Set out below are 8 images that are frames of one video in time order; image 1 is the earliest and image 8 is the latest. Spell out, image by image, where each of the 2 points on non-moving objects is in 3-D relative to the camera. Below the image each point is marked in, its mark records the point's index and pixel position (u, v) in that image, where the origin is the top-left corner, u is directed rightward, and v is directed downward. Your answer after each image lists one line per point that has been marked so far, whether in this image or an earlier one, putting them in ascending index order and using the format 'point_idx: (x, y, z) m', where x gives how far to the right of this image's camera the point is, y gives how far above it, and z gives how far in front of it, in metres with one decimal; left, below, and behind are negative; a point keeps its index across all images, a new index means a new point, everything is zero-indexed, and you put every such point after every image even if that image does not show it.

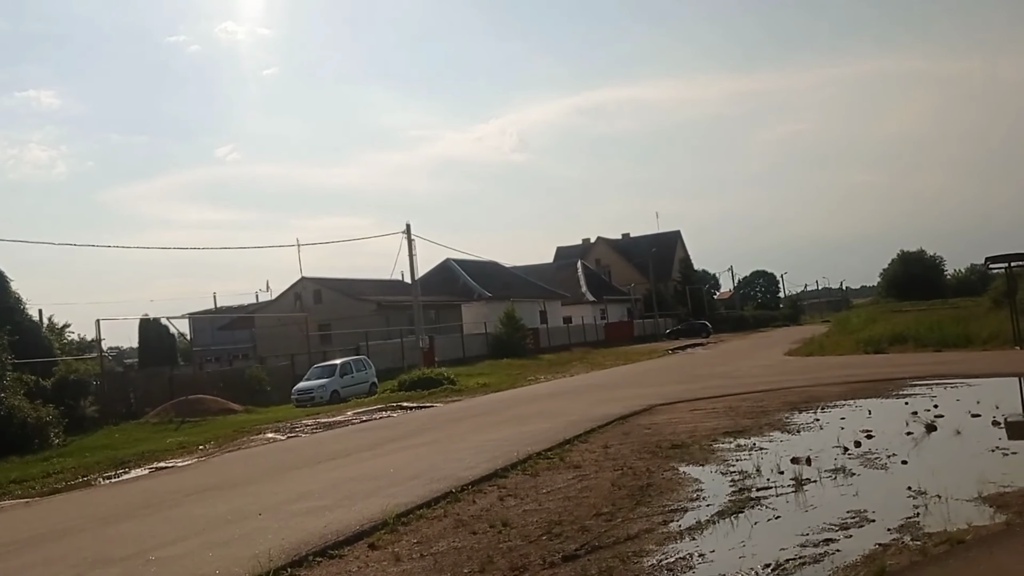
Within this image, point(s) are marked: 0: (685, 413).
0: (+3.3, -2.4, +18.5) m
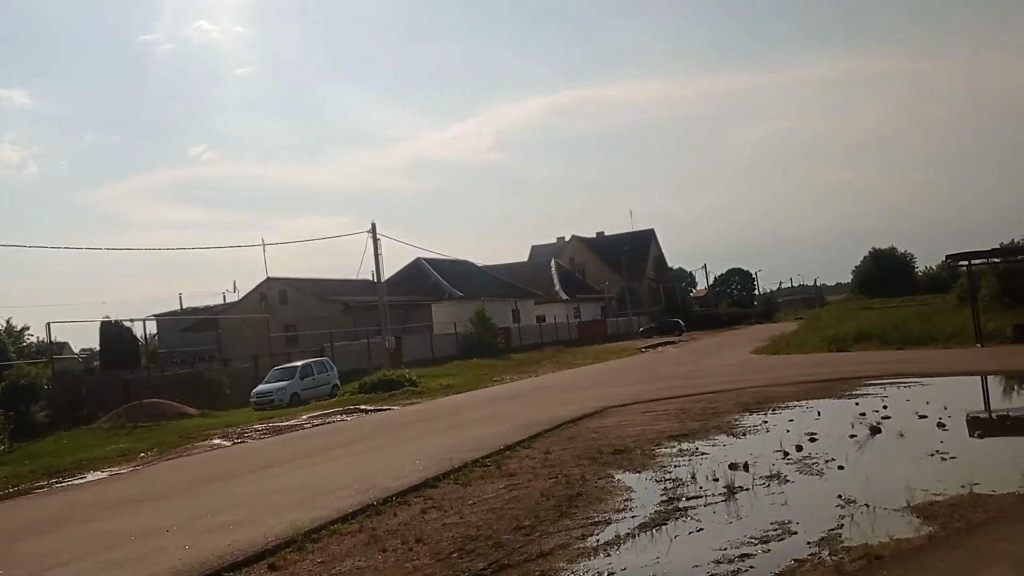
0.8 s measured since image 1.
0: (+2.3, -2.4, +18.2) m
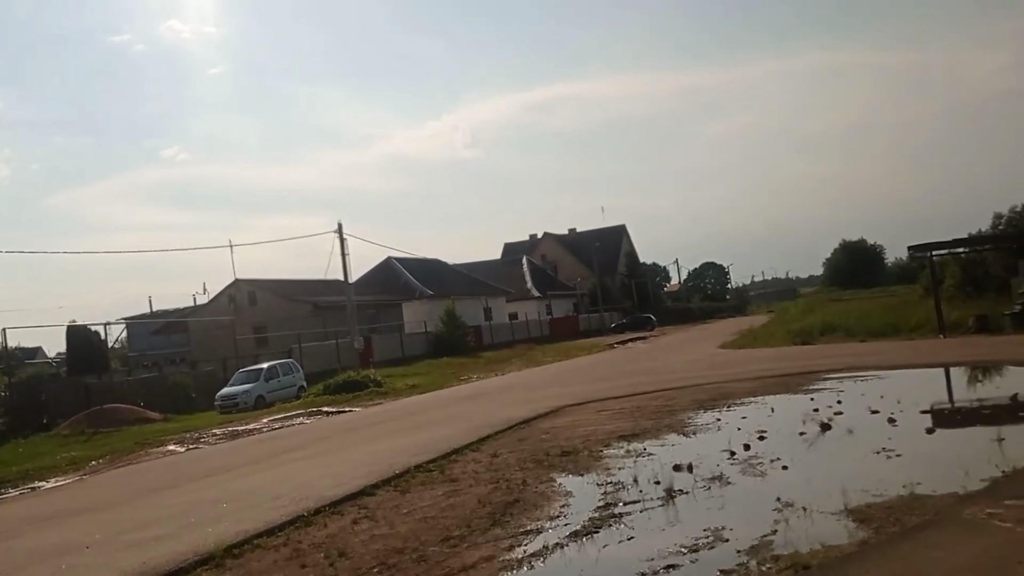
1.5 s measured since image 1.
0: (+1.5, -2.4, +17.9) m
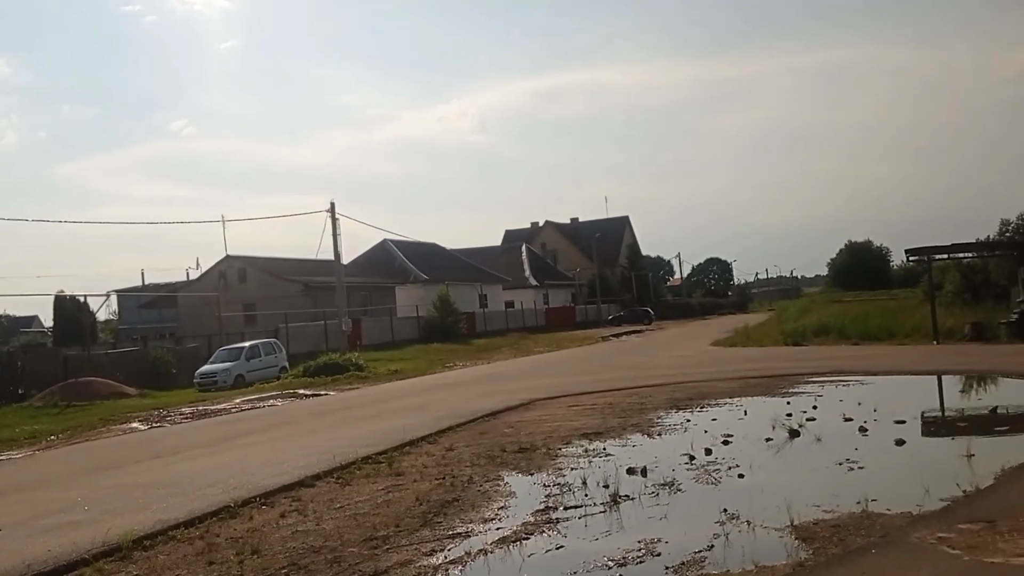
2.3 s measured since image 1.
0: (+0.9, -2.2, +17.4) m
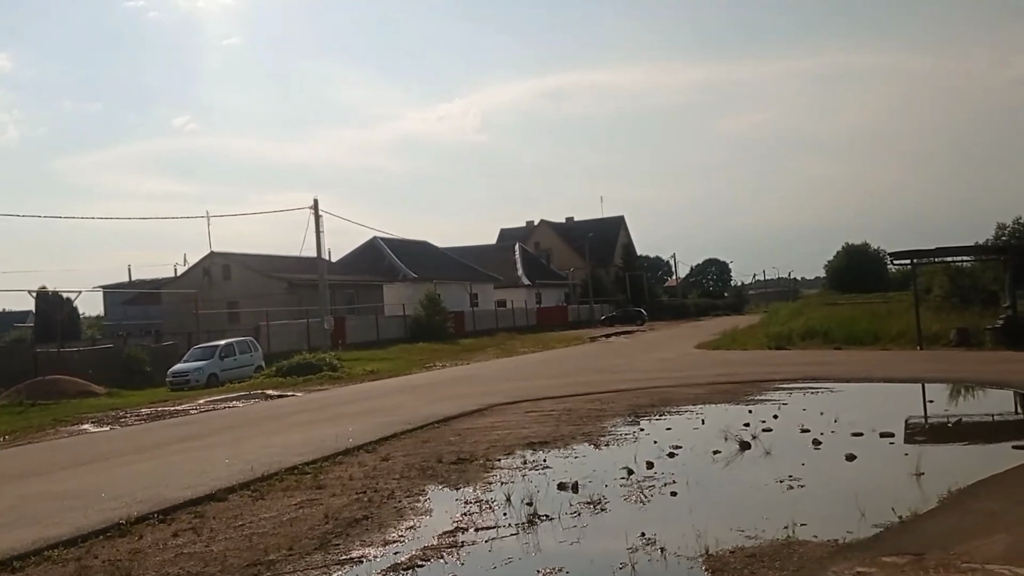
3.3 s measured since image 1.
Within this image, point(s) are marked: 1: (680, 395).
0: (+0.1, -2.2, +16.7) m
1: (+3.3, -2.1, +18.7) m
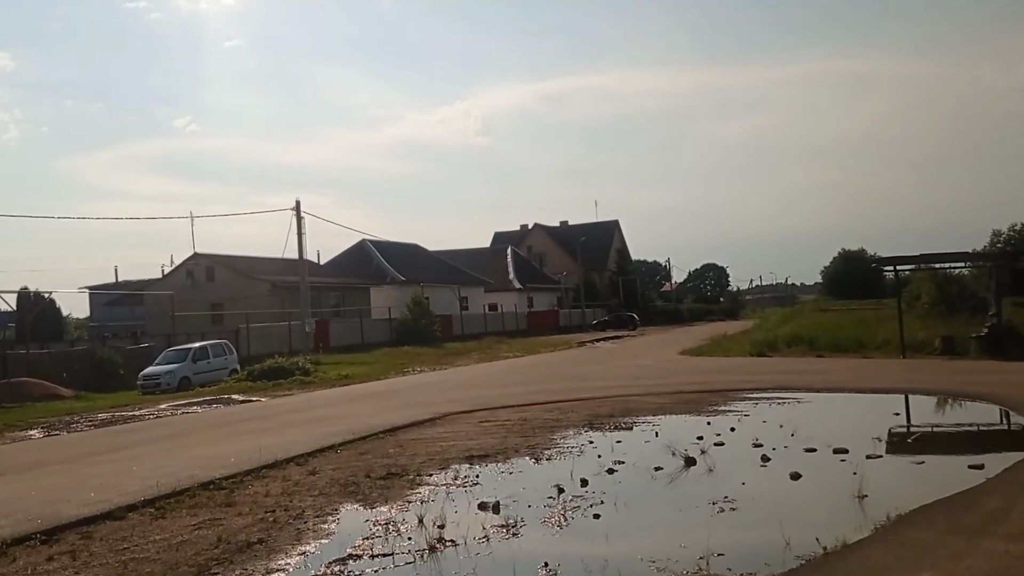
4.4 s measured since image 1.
0: (-0.8, -2.3, +16.1) m
1: (+2.5, -2.2, +18.1) m
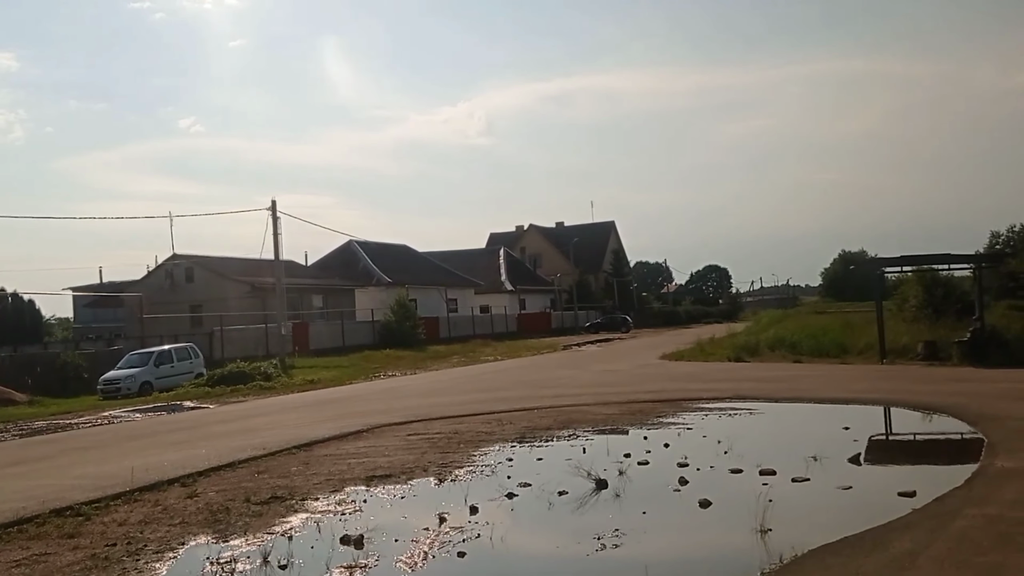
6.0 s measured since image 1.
0: (-1.9, -2.4, +15.1) m
1: (+1.3, -2.3, +17.1) m
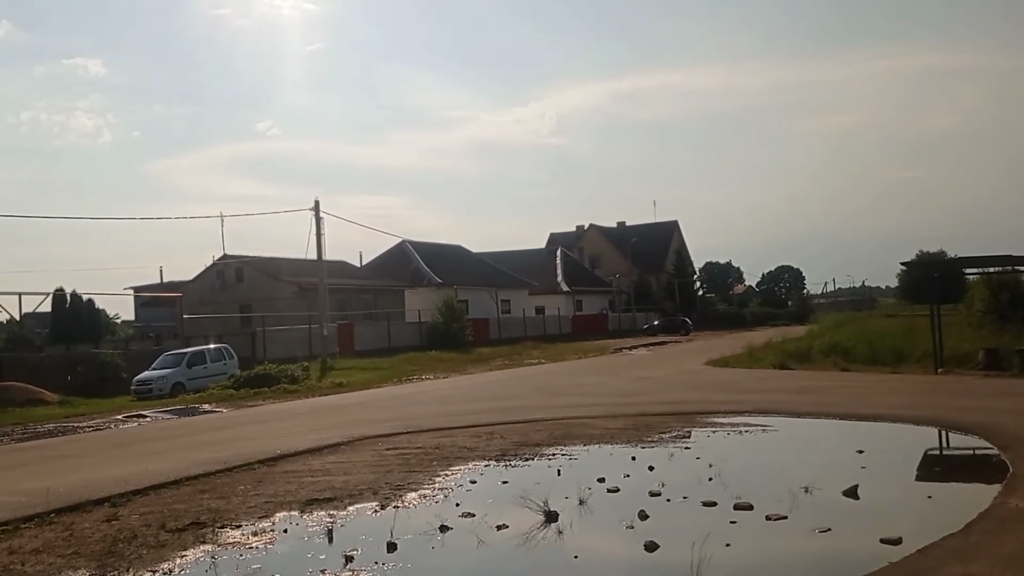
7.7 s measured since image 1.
0: (-2.1, -2.4, +14.1) m
1: (+1.2, -2.4, +15.9) m
